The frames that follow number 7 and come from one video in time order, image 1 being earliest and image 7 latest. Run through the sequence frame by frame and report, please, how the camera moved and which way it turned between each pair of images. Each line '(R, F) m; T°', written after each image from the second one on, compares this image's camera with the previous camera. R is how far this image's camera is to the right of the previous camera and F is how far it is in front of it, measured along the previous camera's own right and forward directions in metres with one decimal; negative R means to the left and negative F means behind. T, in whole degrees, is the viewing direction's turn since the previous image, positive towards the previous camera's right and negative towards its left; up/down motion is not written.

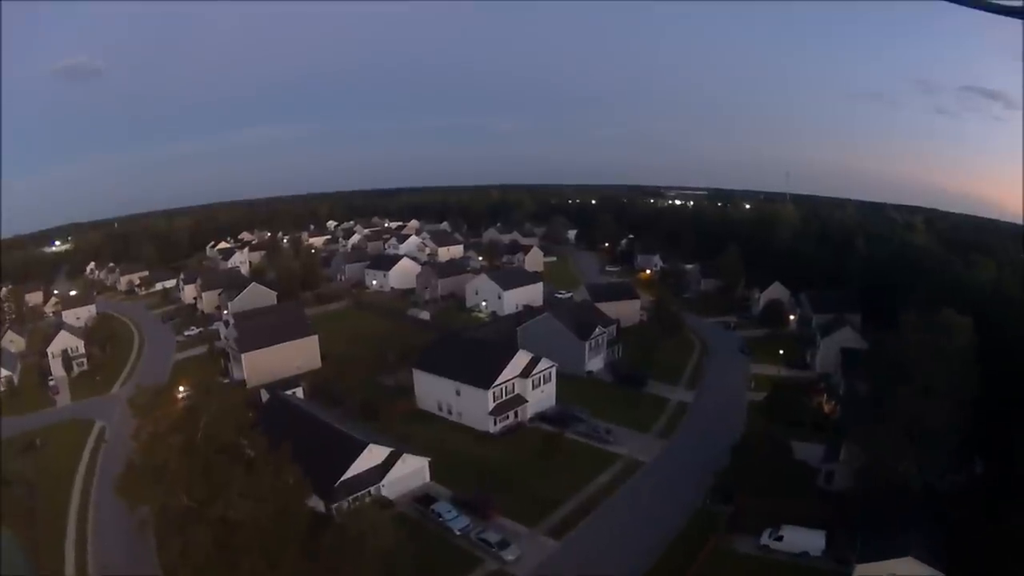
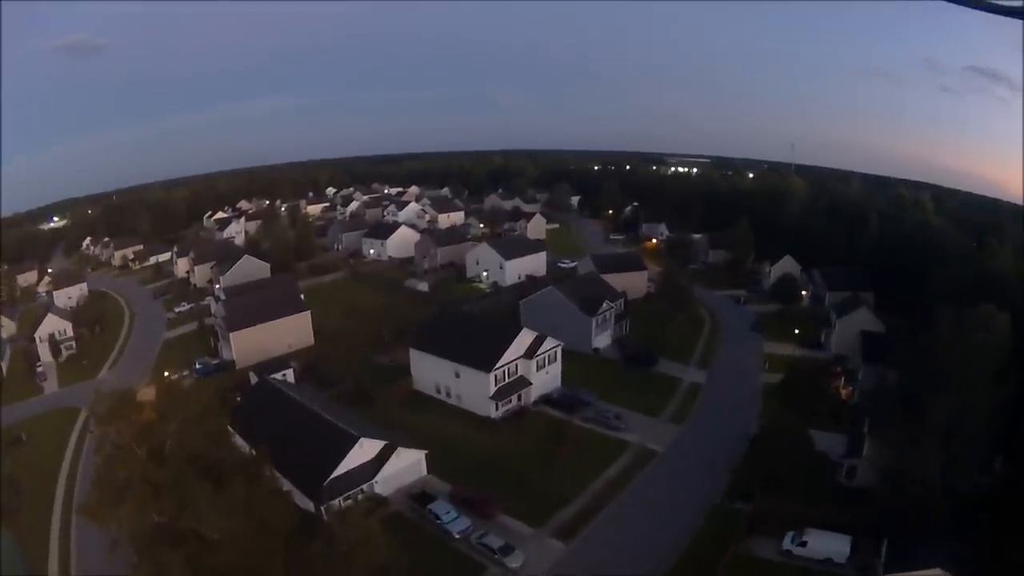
(0.0, +0.9) m; 0°
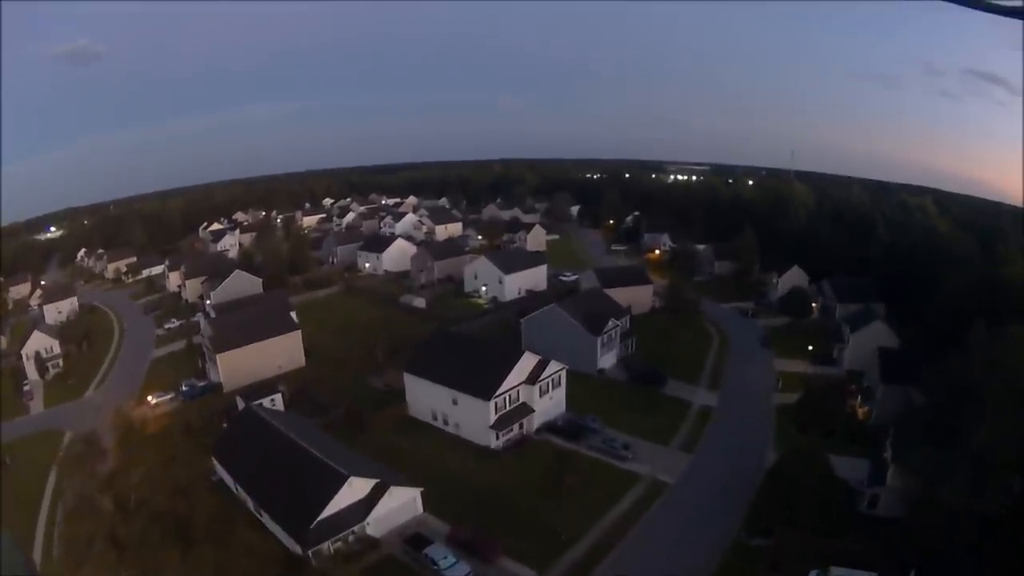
(0.0, +0.6) m; 0°
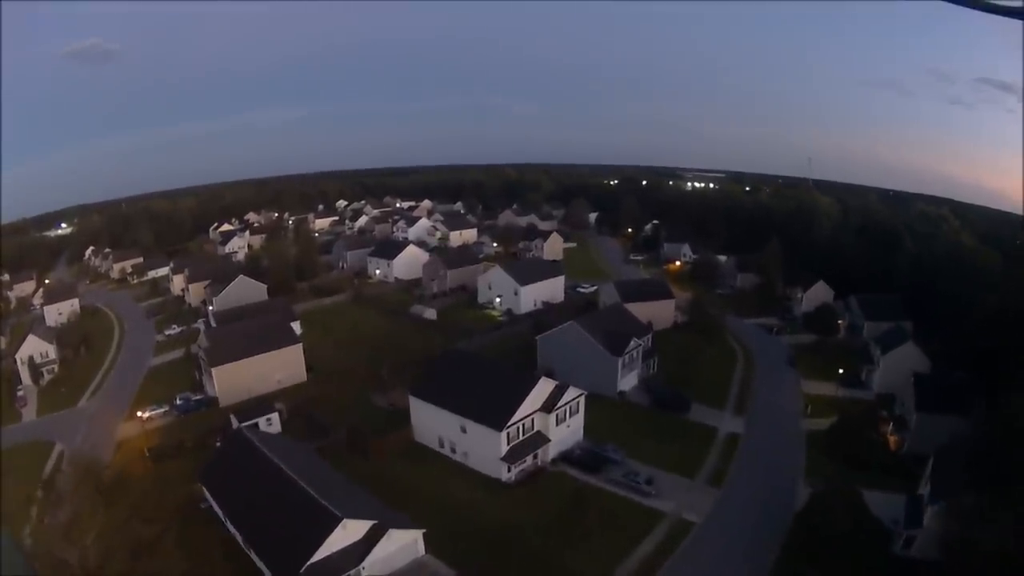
(-0.1, +0.9) m; -1°
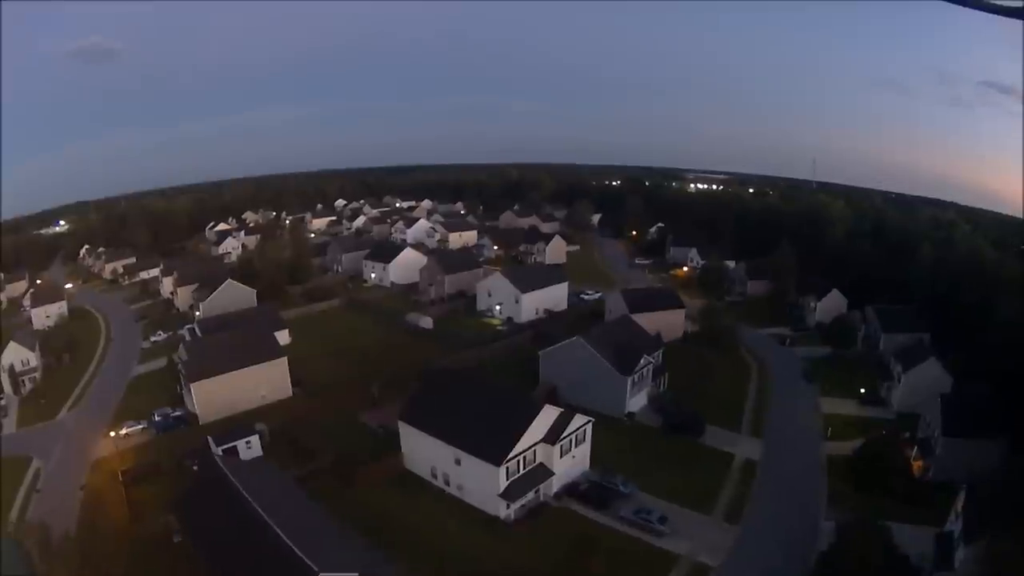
(0.0, +0.9) m; 0°
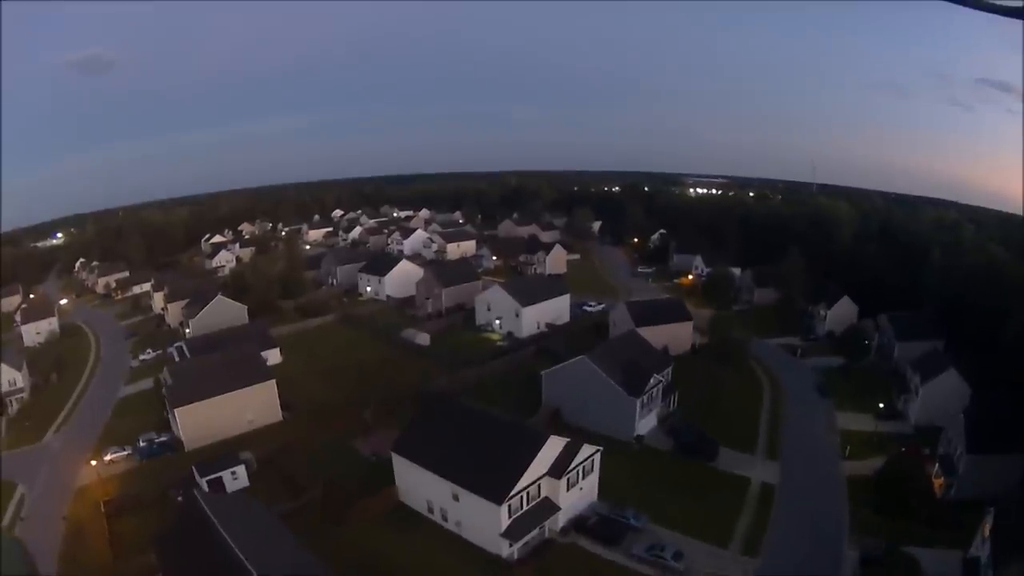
(0.0, +0.6) m; 0°
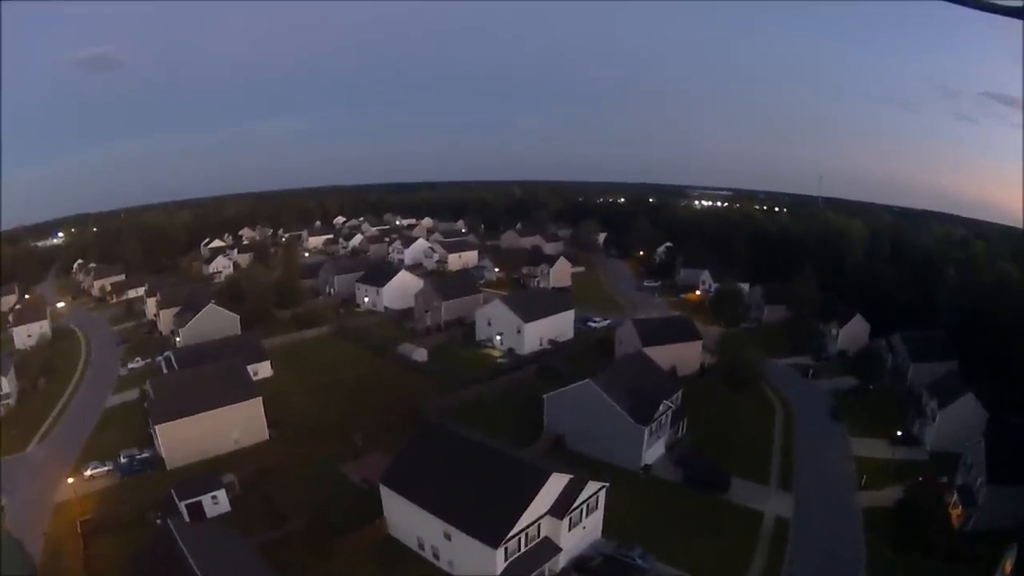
(0.0, +0.6) m; 0°
